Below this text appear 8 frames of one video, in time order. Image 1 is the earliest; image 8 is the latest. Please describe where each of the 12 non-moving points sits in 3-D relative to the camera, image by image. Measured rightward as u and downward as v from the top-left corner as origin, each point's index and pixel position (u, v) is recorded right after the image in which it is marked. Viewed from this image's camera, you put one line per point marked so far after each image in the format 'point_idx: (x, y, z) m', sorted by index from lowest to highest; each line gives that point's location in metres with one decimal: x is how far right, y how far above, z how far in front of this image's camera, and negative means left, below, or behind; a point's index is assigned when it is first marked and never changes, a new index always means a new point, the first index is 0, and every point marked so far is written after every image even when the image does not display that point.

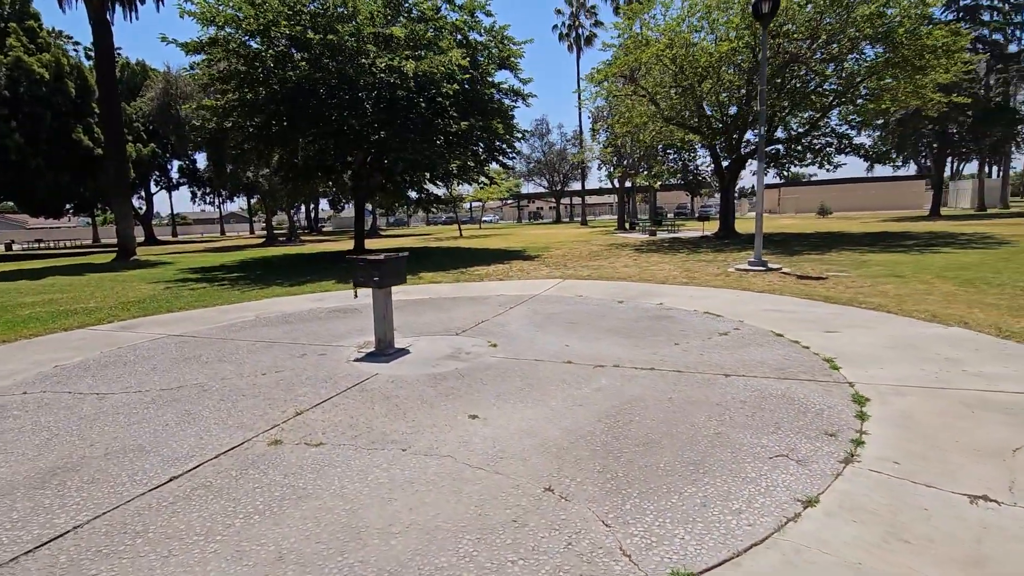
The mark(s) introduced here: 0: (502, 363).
0: (-0.1, -0.8, +5.7) m
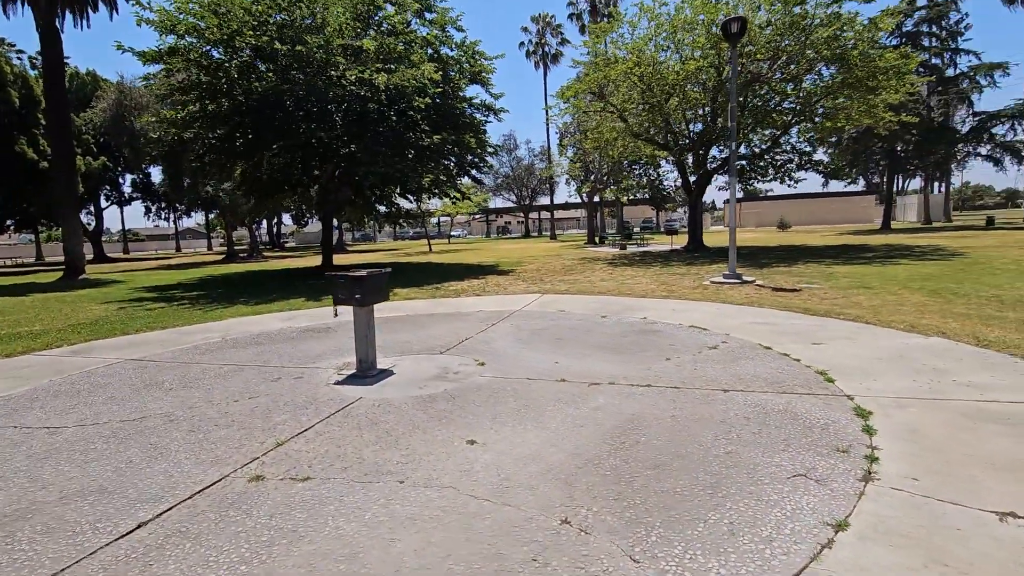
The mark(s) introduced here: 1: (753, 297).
0: (-0.2, -1.0, +5.5) m
1: (+5.1, -0.2, +10.7) m
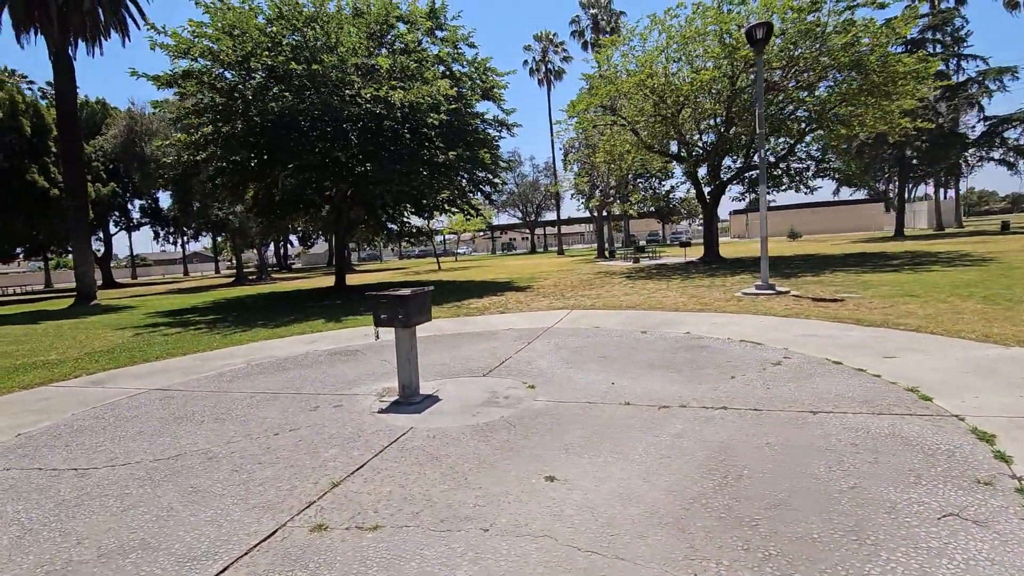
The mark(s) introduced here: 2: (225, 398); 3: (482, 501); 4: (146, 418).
0: (+0.4, -1.2, +5.1) m
1: (+5.7, -0.4, +10.3) m
2: (-3.5, -1.4, +6.3) m
3: (-0.2, -1.4, +3.3) m
4: (-4.1, -1.4, +5.6) m
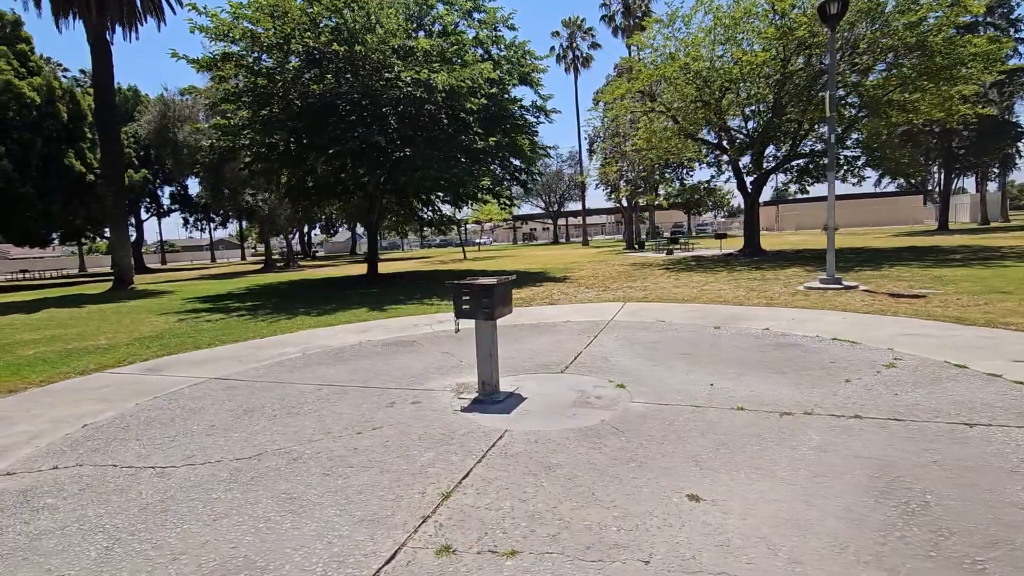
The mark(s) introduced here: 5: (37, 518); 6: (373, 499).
0: (+1.3, -1.1, +4.6) m
1: (+6.8, -0.3, +9.6) m
2: (-2.6, -1.2, +6.0) m
3: (+0.6, -1.3, +2.9) m
4: (-3.1, -1.3, +5.3) m
5: (-3.1, -1.5, +3.3) m
6: (-0.9, -1.4, +3.3) m
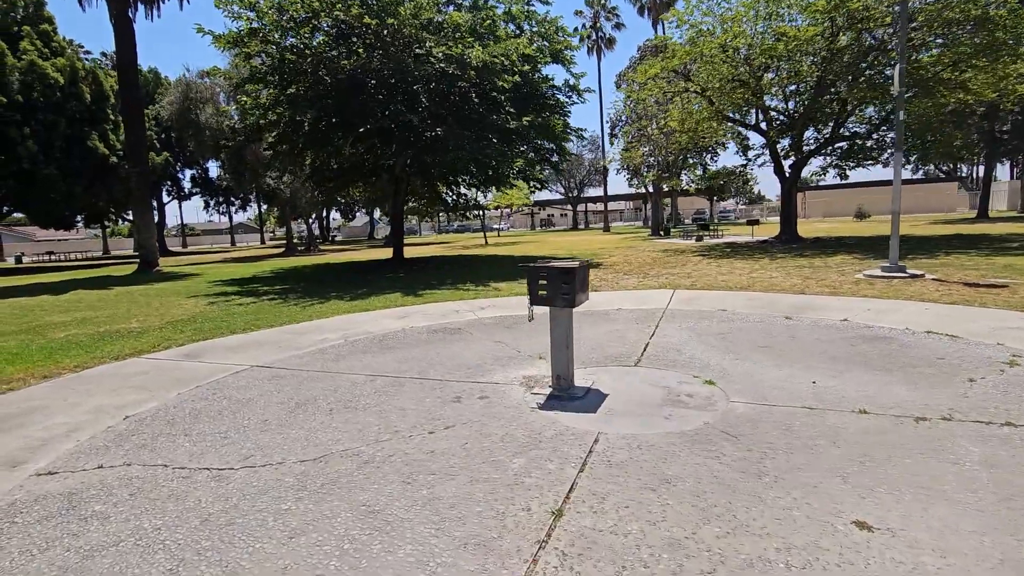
0: (+2.0, -1.0, +4.1) m
1: (+7.6, -0.1, +8.9) m
2: (-1.8, -1.0, +5.5) m
3: (+1.3, -1.3, +2.4) m
4: (-2.4, -1.1, +4.9) m
5: (-2.4, -1.4, +2.9) m
6: (-0.2, -1.3, +2.8) m
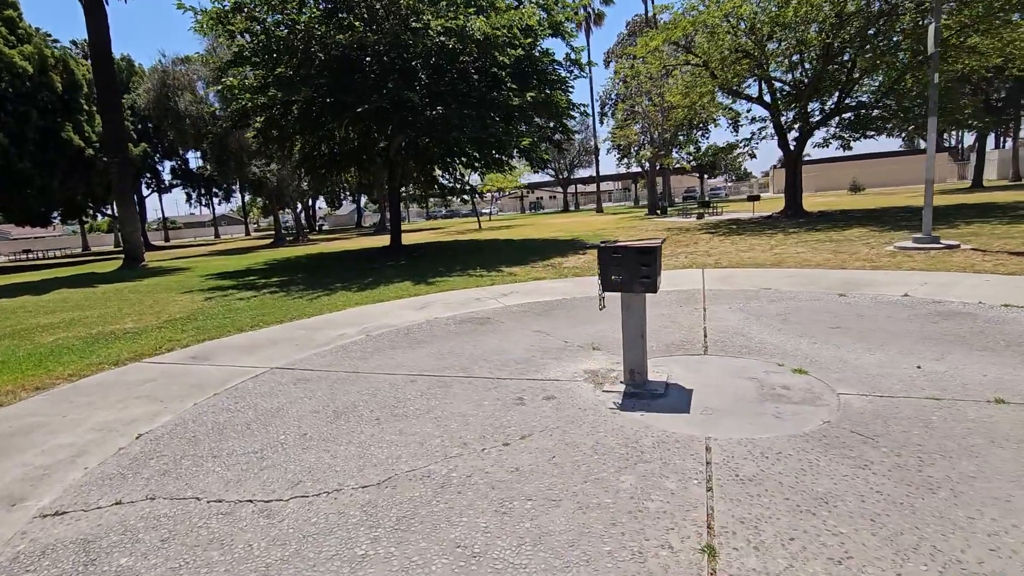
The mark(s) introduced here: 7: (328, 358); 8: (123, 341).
0: (+2.6, -0.8, +3.5) m
1: (+8.1, +0.4, +8.4) m
2: (-1.3, -0.9, +4.9) m
3: (+1.9, -1.2, +1.8) m
4: (-1.8, -1.1, +4.3) m
5: (-1.8, -1.4, +2.3) m
6: (+0.4, -1.2, +2.3) m
7: (-2.2, -0.8, +6.1) m
8: (-6.0, -0.8, +7.8) m
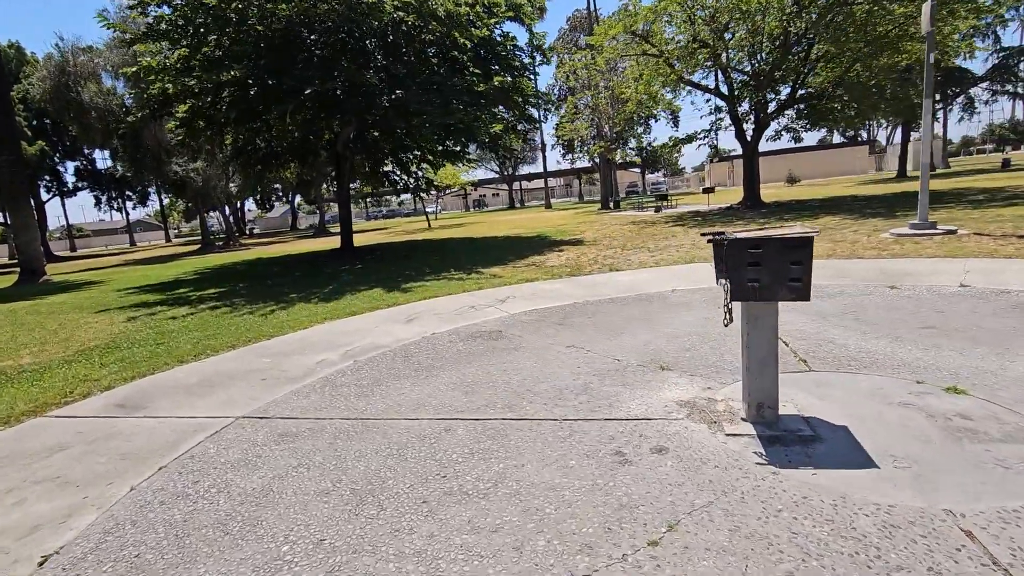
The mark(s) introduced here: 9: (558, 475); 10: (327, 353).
0: (+3.3, -0.8, +2.7) m
1: (+8.1, +0.7, +8.1) m
2: (-0.8, -1.1, +3.6) m
3: (+2.8, -1.2, +0.9) m
4: (-1.2, -1.2, +2.9) m
5: (-1.0, -1.5, +0.9) m
6: (+1.2, -1.3, +1.2) m
7: (-1.8, -1.0, +4.6) m
8: (-5.8, -1.1, +6.0) m
9: (+0.3, -1.1, +2.9) m
10: (-2.2, -0.8, +6.0) m
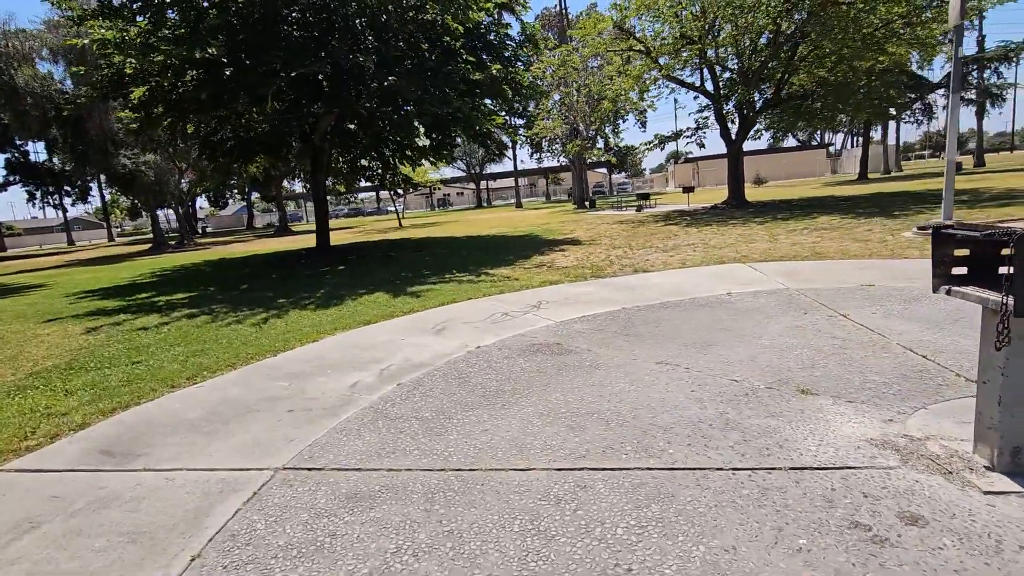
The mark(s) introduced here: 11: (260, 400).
0: (+4.2, -0.8, +2.0) m
1: (+8.6, +0.6, +7.9) m
2: (+0.1, -1.1, +2.7) m
3: (+3.8, -1.2, +0.3) m
4: (-0.3, -1.3, +2.0) m
5: (+0.1, -1.6, 0.0) m
6: (+2.2, -1.3, +0.4) m
7: (-1.0, -1.1, +3.6) m
8: (-5.1, -1.2, +4.7) m
9: (+1.2, -1.1, +2.1) m
10: (-1.5, -0.8, +5.0) m
11: (-2.3, -1.0, +4.5) m
